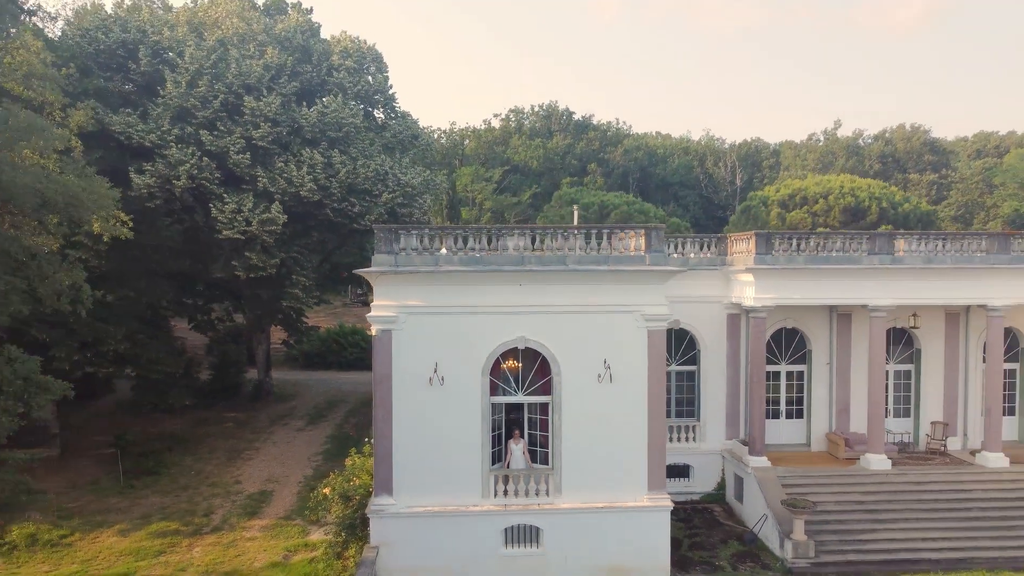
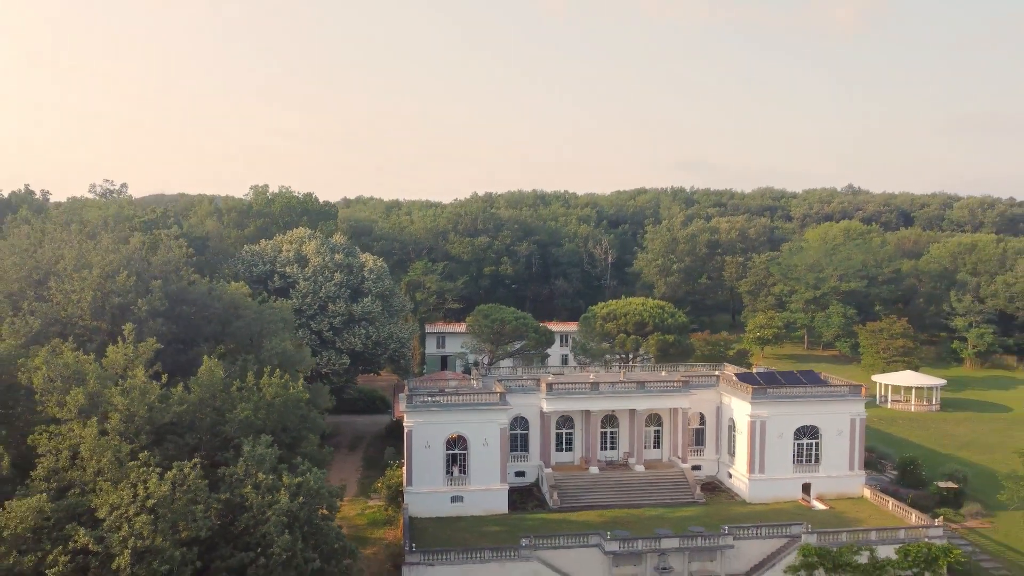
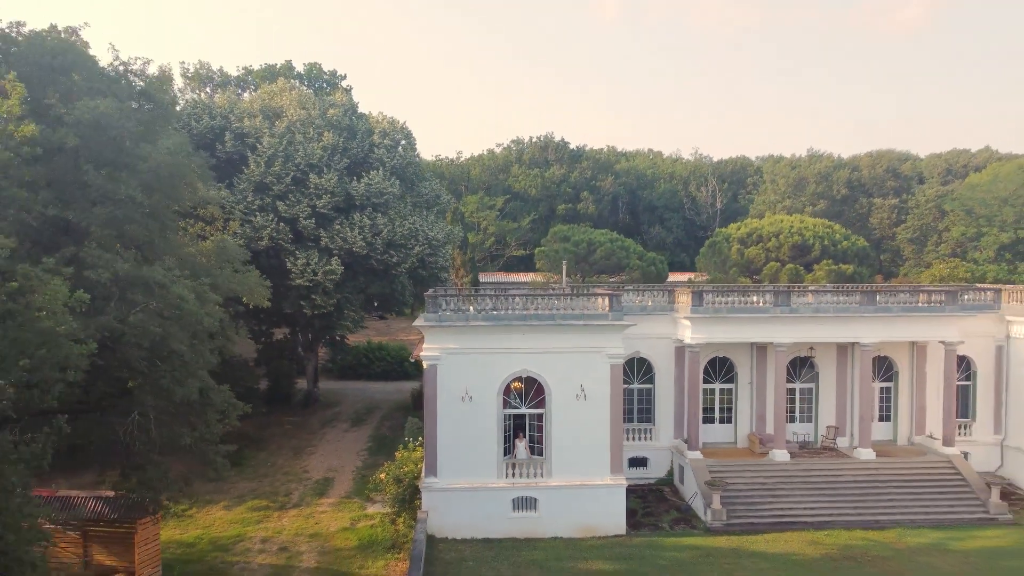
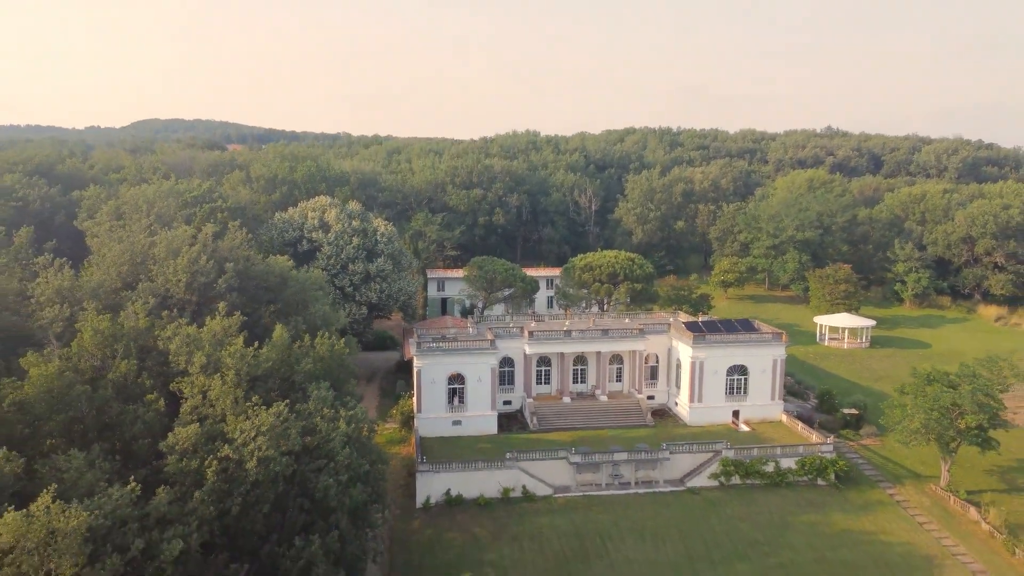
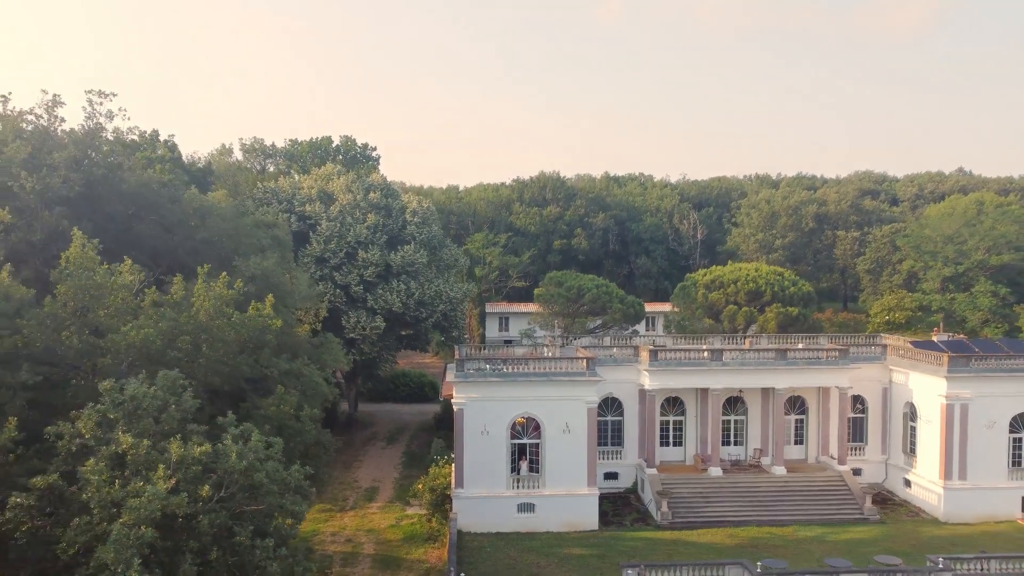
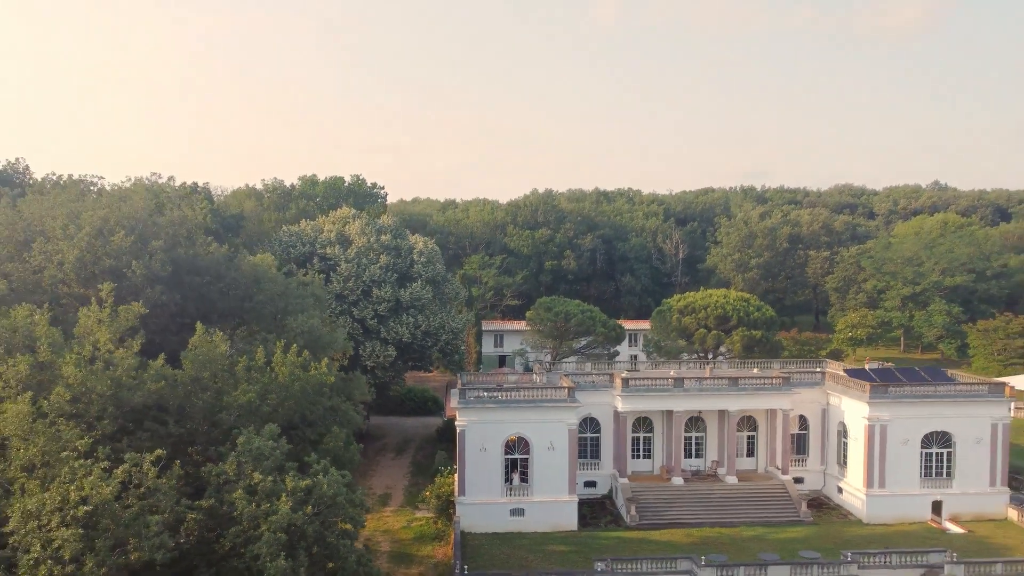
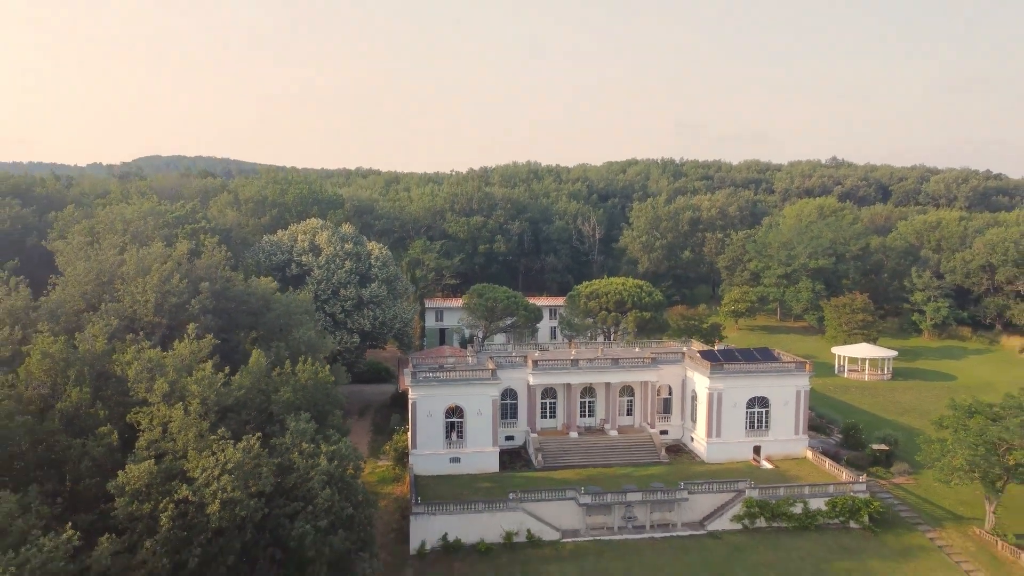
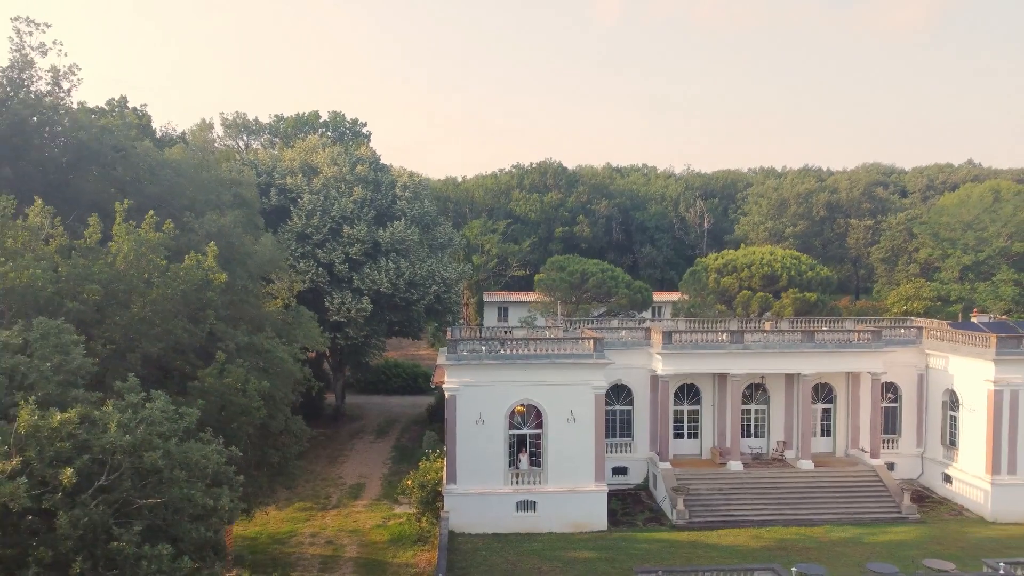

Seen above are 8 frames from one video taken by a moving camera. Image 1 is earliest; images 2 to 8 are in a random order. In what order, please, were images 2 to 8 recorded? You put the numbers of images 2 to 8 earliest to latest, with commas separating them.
3, 8, 5, 6, 2, 7, 4
